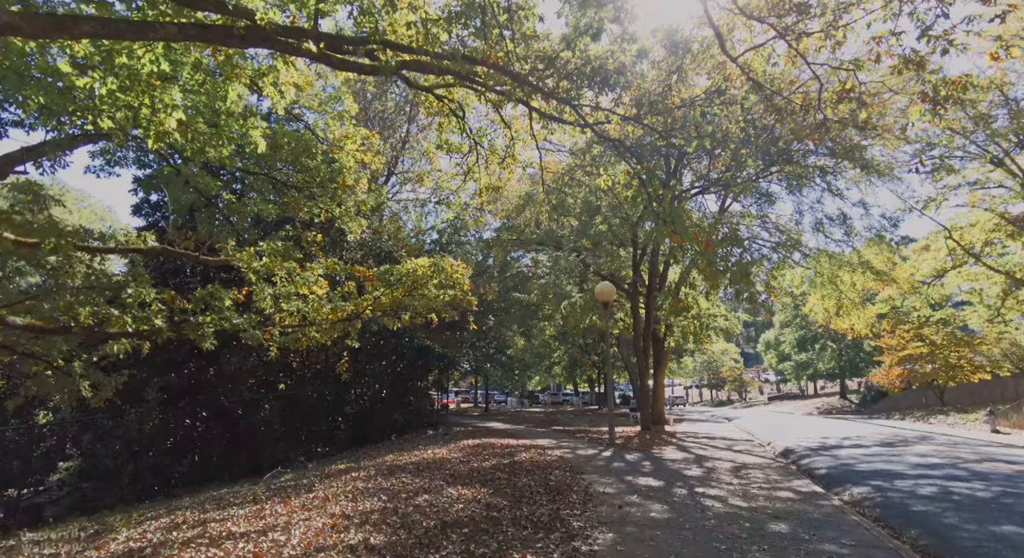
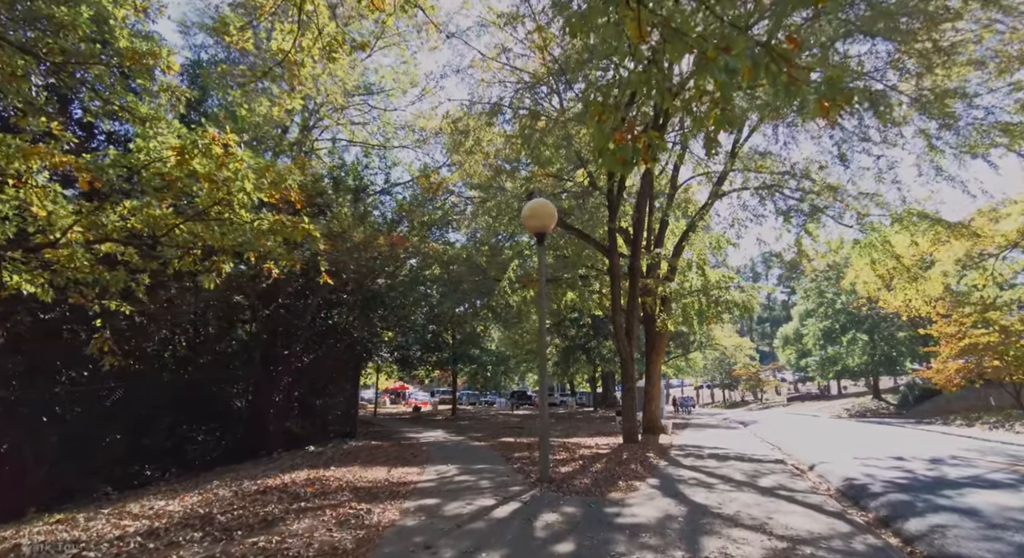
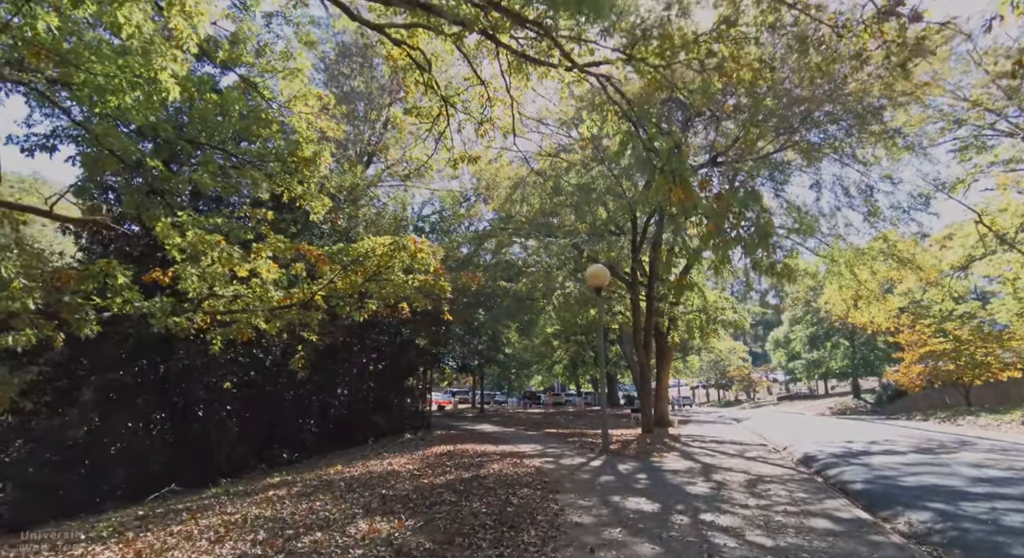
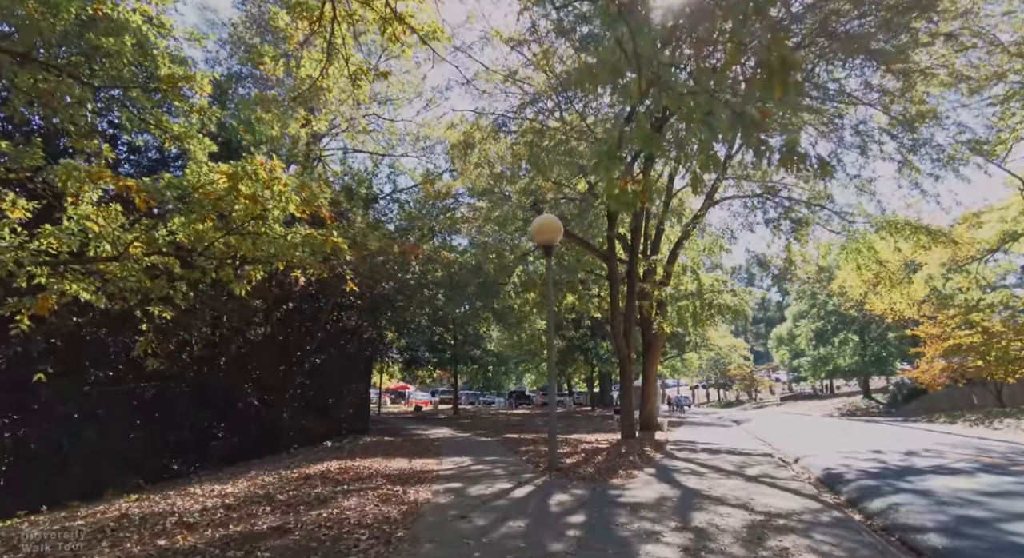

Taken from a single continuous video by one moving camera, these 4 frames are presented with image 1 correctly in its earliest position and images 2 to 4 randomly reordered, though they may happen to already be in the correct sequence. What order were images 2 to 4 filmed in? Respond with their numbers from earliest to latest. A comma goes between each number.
3, 4, 2
